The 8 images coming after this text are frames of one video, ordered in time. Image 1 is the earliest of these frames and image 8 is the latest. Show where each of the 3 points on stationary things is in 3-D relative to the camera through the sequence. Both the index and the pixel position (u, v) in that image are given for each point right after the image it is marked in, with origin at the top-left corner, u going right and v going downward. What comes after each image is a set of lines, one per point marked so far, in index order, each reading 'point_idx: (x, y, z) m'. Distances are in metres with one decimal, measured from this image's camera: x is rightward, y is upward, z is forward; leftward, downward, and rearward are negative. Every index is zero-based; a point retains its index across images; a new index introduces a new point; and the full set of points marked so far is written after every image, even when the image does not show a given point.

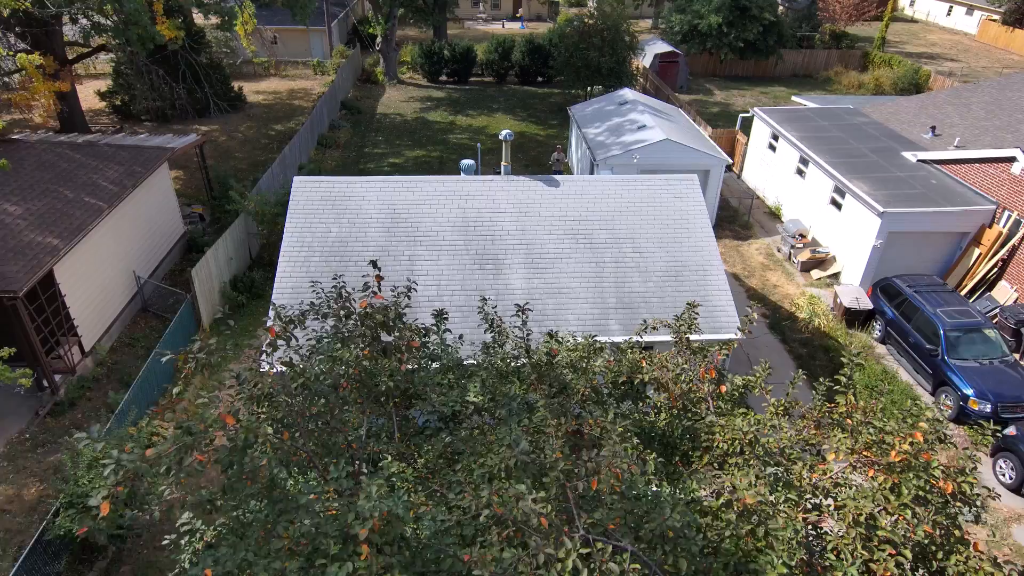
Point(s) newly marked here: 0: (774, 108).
0: (+8.3, +5.6, +20.0) m
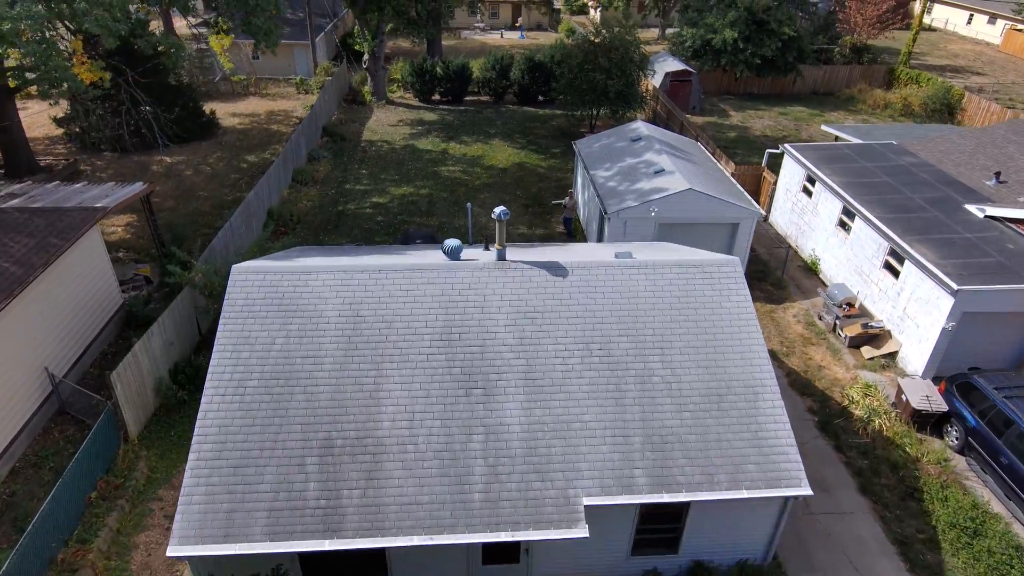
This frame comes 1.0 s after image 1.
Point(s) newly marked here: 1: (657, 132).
0: (+8.2, +3.9, +17.6) m
1: (+4.0, +4.3, +17.7) m
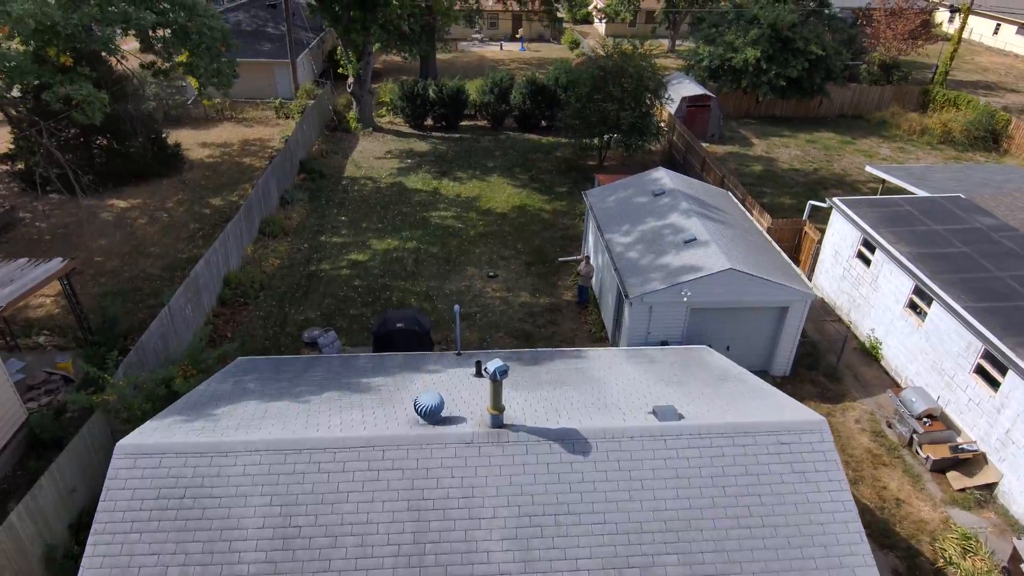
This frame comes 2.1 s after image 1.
0: (+8.2, +2.1, +14.9) m
1: (+4.0, +2.4, +15.1) m
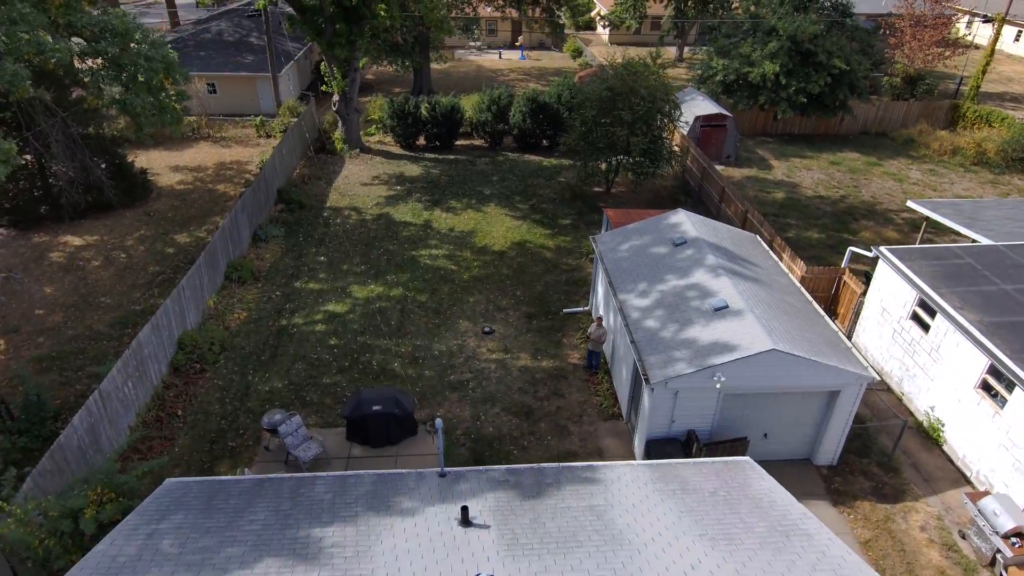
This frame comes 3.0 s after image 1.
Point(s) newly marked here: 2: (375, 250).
0: (+8.2, +0.8, +12.9) m
1: (+4.0, +1.1, +13.1) m
2: (-3.8, +1.0, +17.5) m
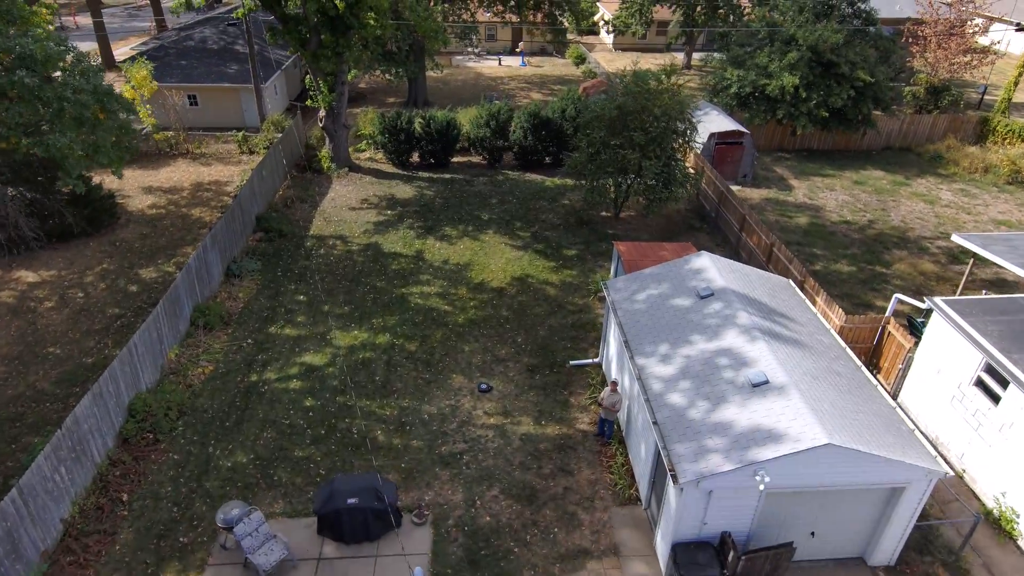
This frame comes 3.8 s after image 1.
0: (+8.2, -0.3, +11.2) m
1: (+4.0, +0.1, +11.4) m
2: (-3.8, 0.0, +15.8) m
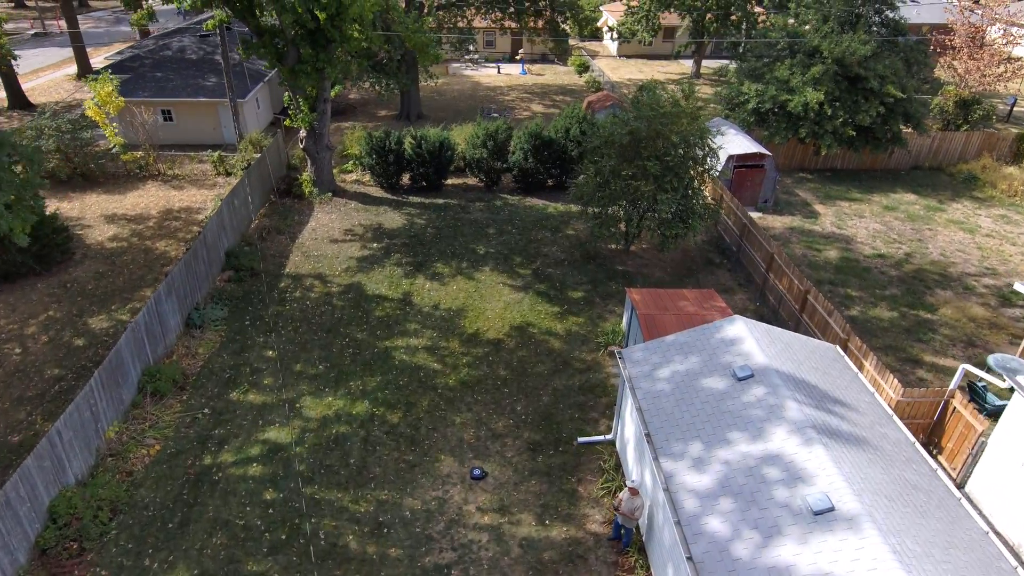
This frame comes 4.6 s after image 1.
0: (+8.2, -1.4, +9.3) m
1: (+4.0, -1.0, +9.5) m
2: (-3.8, -1.1, +13.9) m
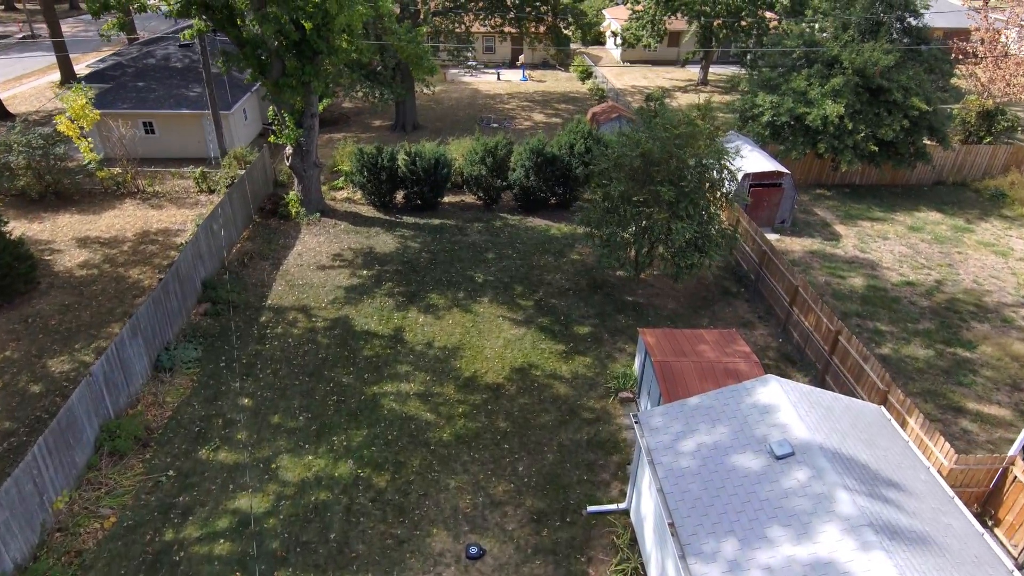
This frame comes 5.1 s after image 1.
0: (+8.2, -2.2, +8.0) m
1: (+4.0, -1.8, +8.2) m
2: (-3.8, -1.9, +12.6) m
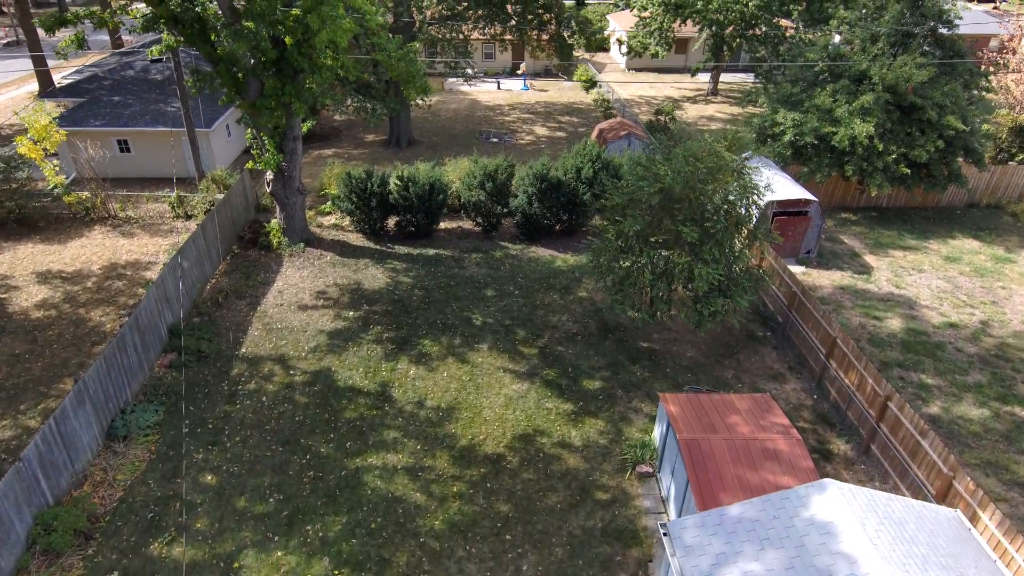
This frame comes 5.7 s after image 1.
0: (+8.2, -3.2, +6.5) m
1: (+4.0, -2.9, +6.6) m
2: (-3.8, -3.0, +11.1) m
